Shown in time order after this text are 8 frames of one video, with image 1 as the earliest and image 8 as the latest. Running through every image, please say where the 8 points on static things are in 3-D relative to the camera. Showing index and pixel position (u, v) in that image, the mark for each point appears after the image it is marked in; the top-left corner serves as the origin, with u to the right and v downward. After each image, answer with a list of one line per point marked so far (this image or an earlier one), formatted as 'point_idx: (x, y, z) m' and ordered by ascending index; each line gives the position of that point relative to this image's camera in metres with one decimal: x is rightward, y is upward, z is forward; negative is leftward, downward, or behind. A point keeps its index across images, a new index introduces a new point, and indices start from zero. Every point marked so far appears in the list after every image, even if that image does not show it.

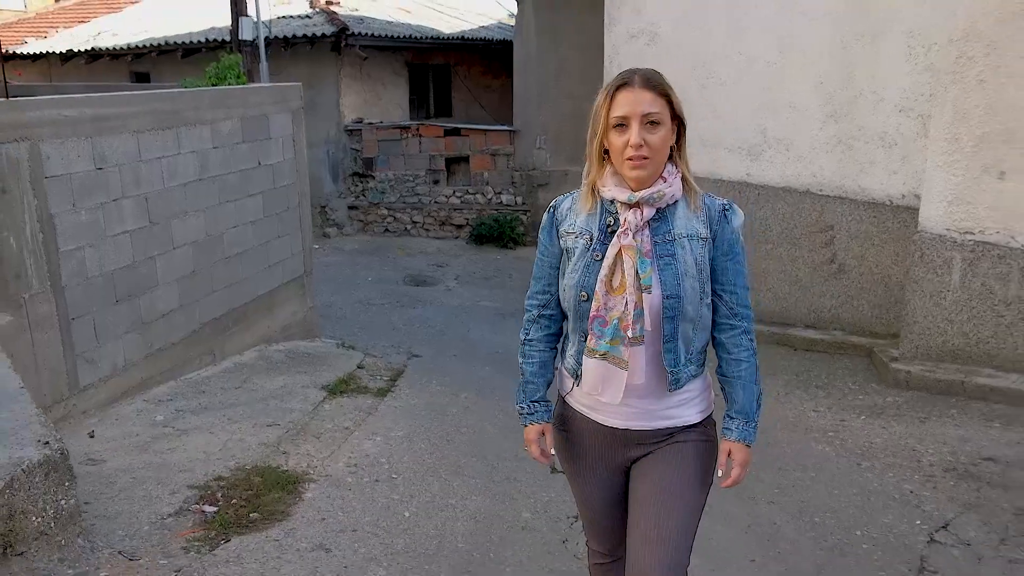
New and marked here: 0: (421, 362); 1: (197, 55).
0: (-0.8, -0.6, +6.9) m
1: (-5.1, +3.8, +13.6) m
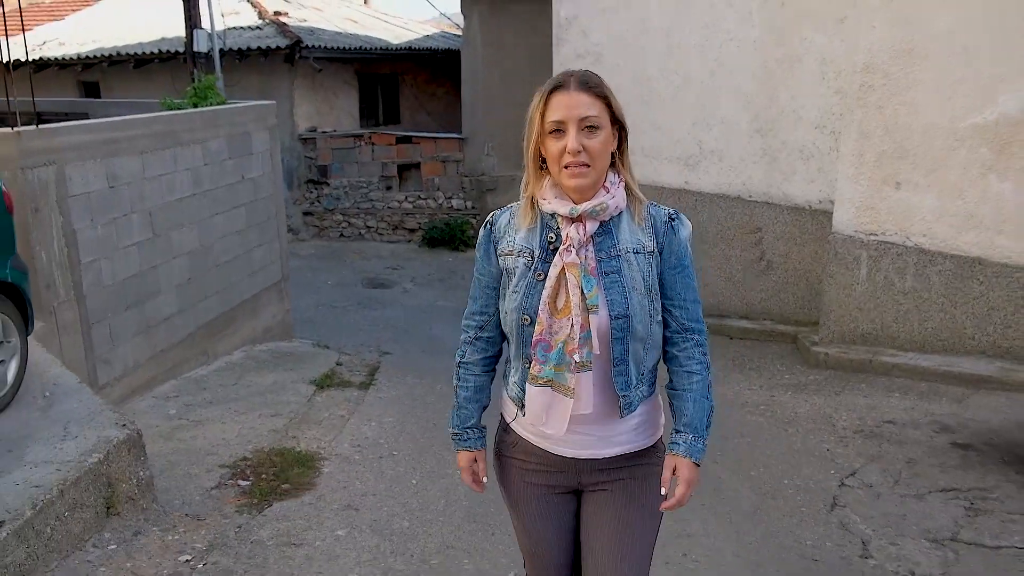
0: (-1.1, -0.6, +7.5) m
1: (-5.9, +3.7, +13.9) m
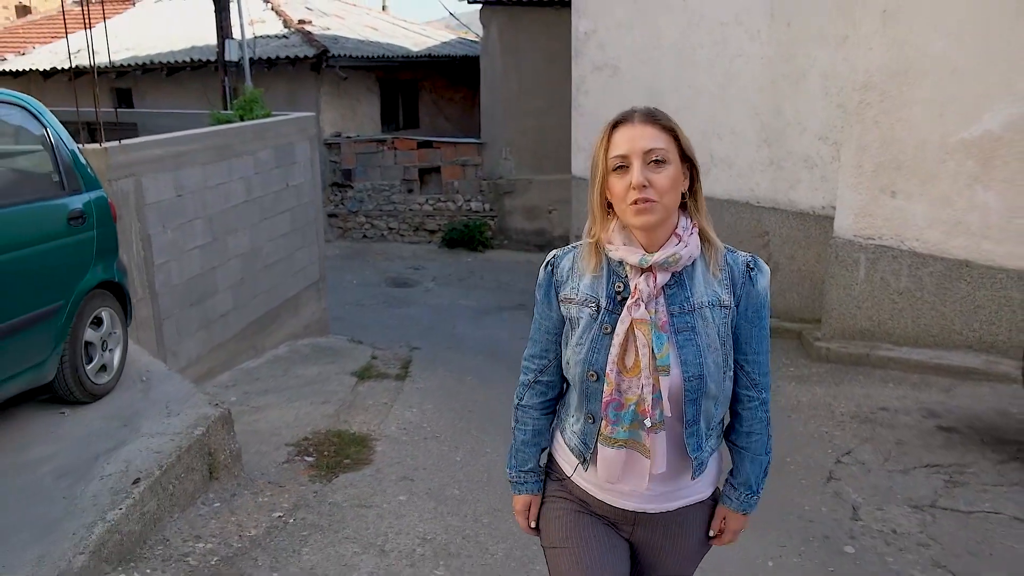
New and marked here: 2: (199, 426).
0: (-0.9, -0.6, +8.0) m
1: (-5.7, +3.7, +14.5) m
2: (-1.3, -0.6, +3.5) m
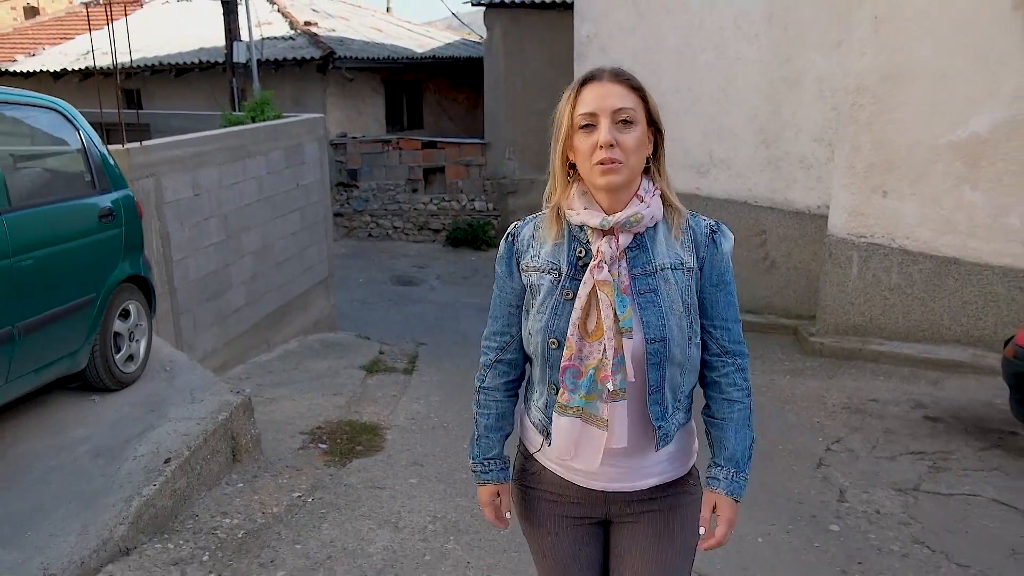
0: (-0.8, -0.6, +8.2) m
1: (-5.6, +3.7, +14.7) m
2: (-1.3, -0.5, +3.7) m
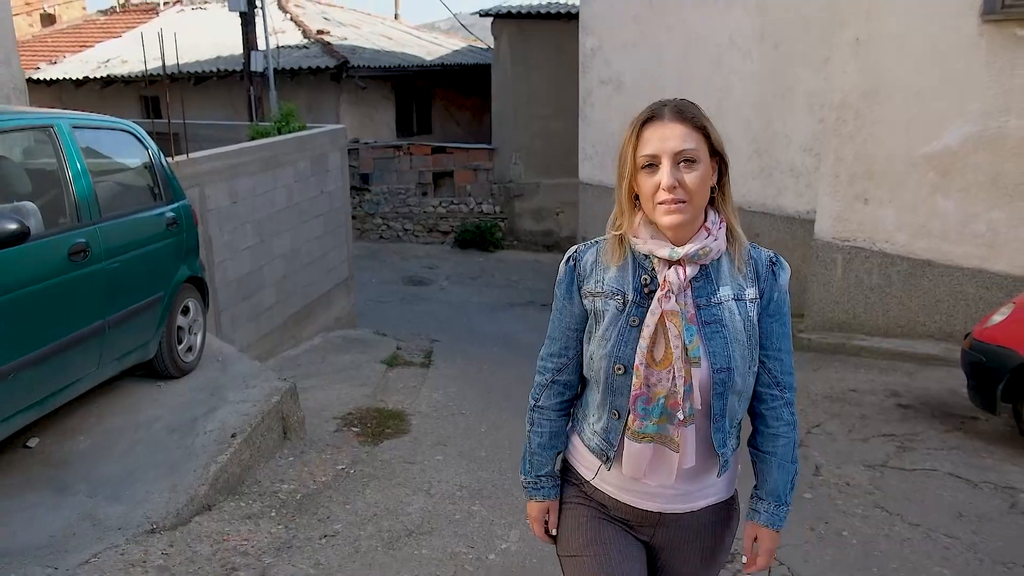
0: (-0.7, -0.6, +8.7) m
1: (-5.5, +3.7, +15.2) m
2: (-1.2, -0.5, +4.2) m
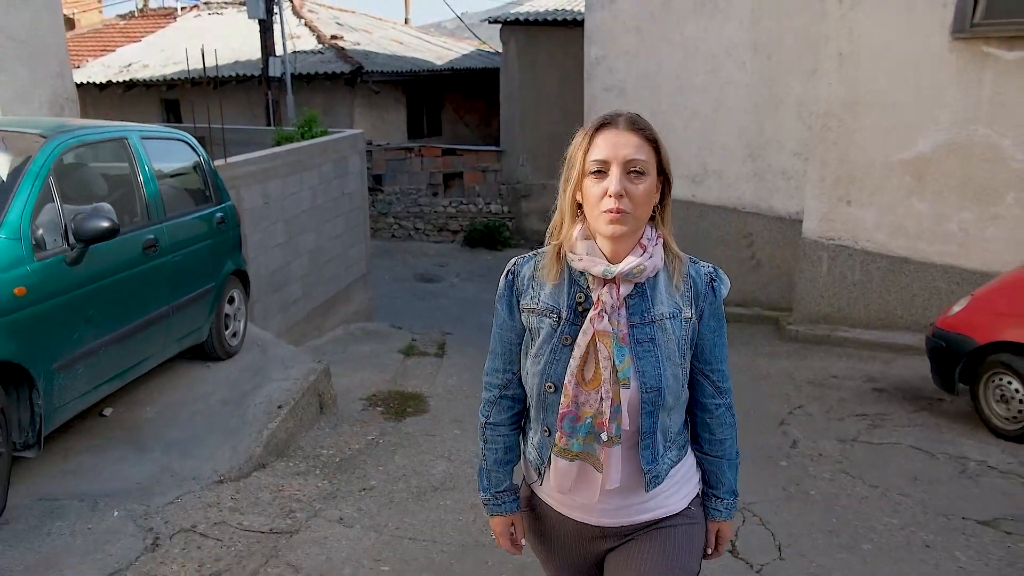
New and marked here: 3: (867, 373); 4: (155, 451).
0: (-0.6, -0.5, +9.3) m
1: (-5.3, +3.8, +15.8) m
2: (-1.1, -0.5, +4.8) m
3: (+2.6, -0.6, +6.3) m
4: (-1.6, -0.7, +3.7) m
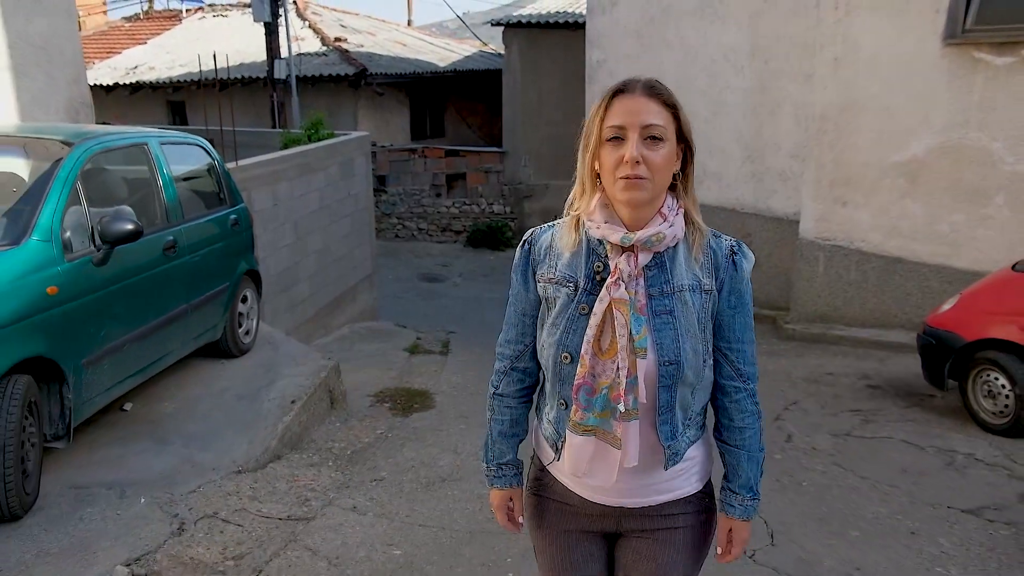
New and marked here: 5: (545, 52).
0: (-0.6, -0.5, +9.4) m
1: (-5.3, +3.8, +16.0) m
2: (-1.1, -0.5, +4.9) m
3: (+2.7, -0.6, +6.4) m
4: (-1.6, -0.7, +3.9) m
5: (+0.6, +4.1, +14.8) m
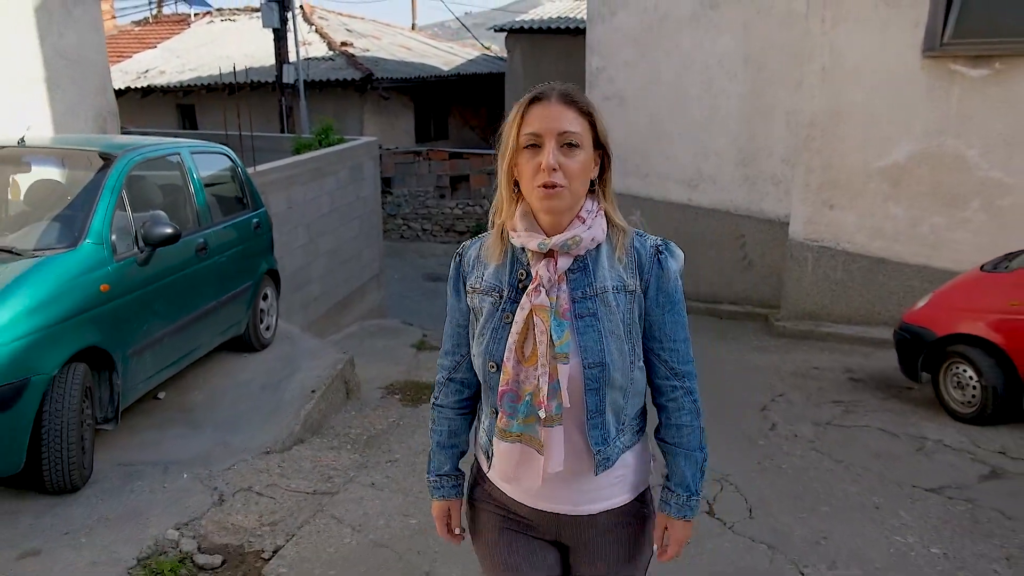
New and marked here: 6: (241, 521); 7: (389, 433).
0: (-0.6, -0.5, +9.8) m
1: (-5.3, +3.8, +16.4) m
2: (-1.1, -0.5, +5.3) m
3: (+2.7, -0.6, +6.8) m
4: (-1.5, -0.7, +4.3) m
5: (+0.6, +4.2, +15.2) m
6: (-1.1, -0.9, +3.3) m
7: (-0.7, -0.8, +4.9) m
